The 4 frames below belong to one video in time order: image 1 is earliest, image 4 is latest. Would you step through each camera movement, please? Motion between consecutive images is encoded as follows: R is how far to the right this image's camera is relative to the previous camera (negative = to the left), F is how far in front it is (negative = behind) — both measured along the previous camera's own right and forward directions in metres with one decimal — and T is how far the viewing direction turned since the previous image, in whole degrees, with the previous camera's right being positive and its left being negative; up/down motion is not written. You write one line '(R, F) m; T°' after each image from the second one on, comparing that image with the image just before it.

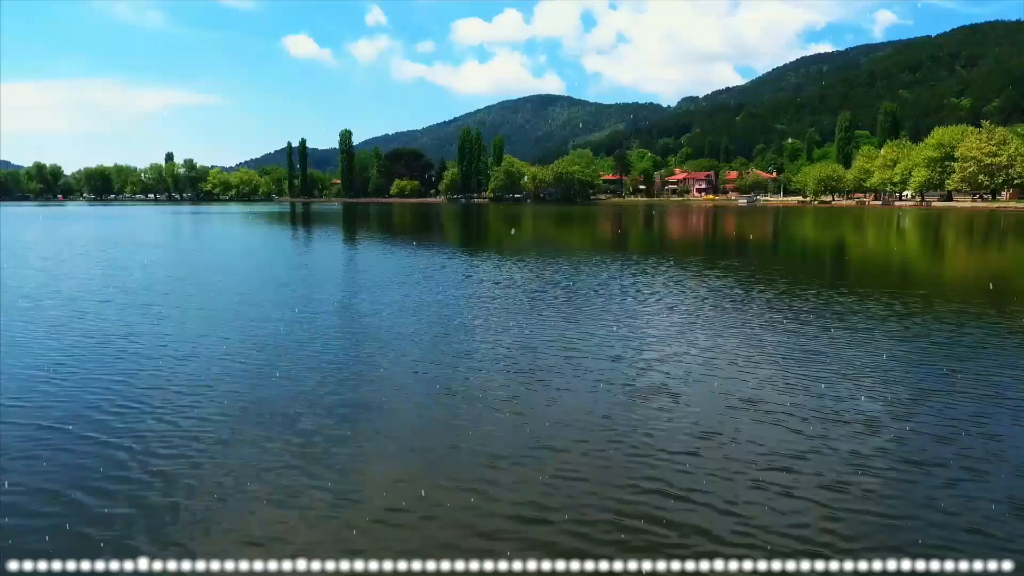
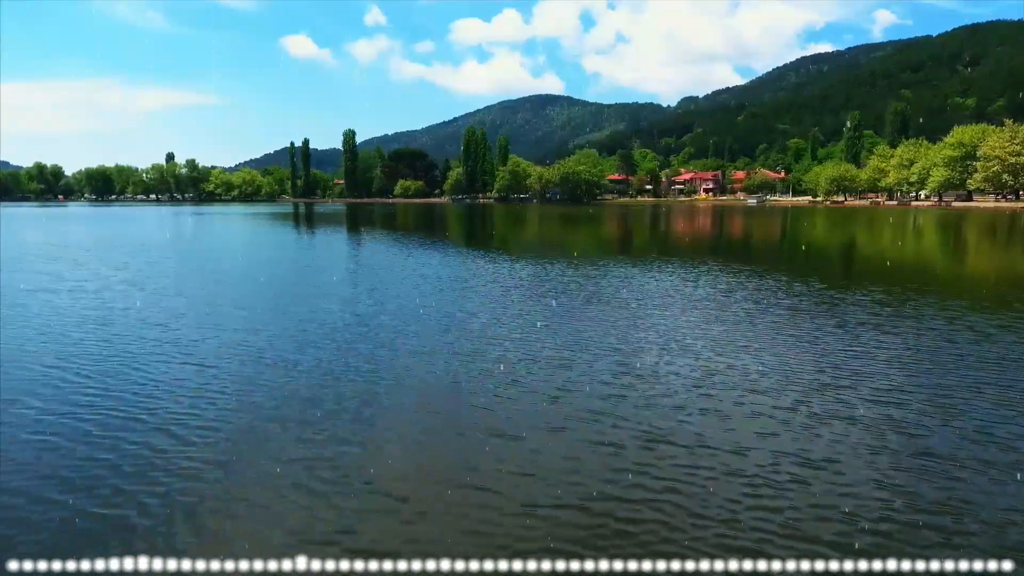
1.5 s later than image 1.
(-3.6, -0.3) m; 0°
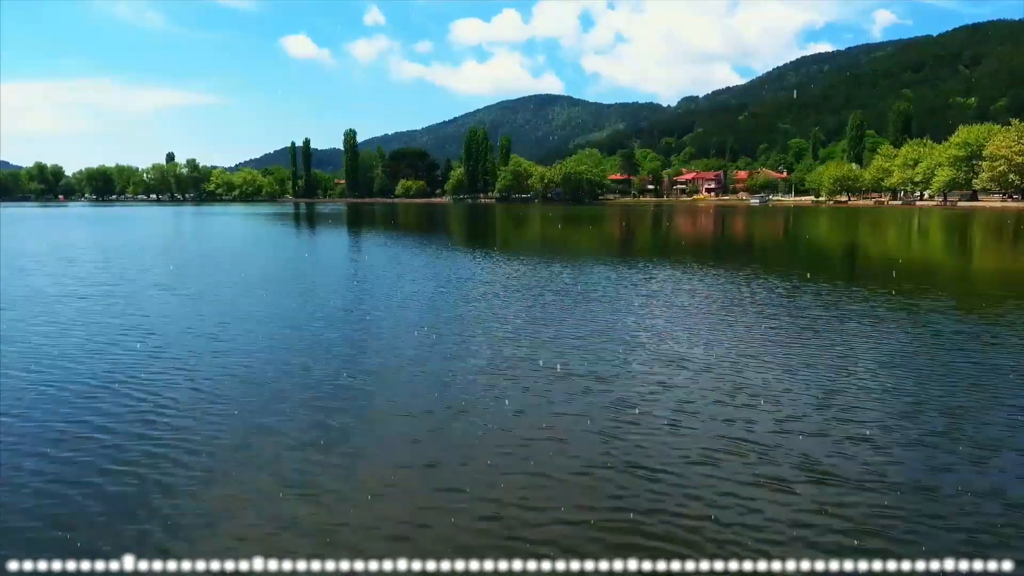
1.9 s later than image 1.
(+2.2, +0.1) m; 0°
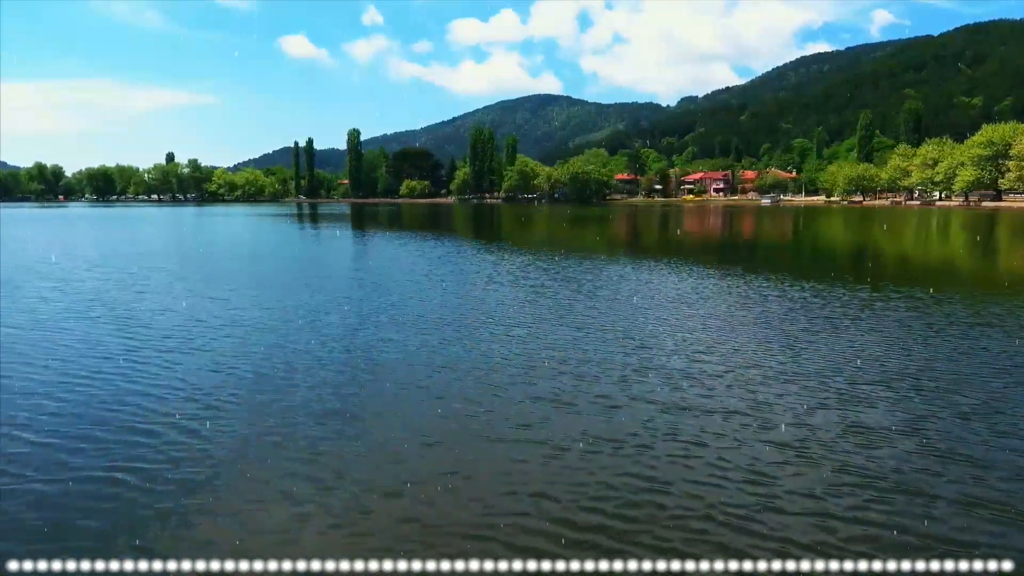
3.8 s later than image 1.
(+0.9, 0.0) m; 0°
